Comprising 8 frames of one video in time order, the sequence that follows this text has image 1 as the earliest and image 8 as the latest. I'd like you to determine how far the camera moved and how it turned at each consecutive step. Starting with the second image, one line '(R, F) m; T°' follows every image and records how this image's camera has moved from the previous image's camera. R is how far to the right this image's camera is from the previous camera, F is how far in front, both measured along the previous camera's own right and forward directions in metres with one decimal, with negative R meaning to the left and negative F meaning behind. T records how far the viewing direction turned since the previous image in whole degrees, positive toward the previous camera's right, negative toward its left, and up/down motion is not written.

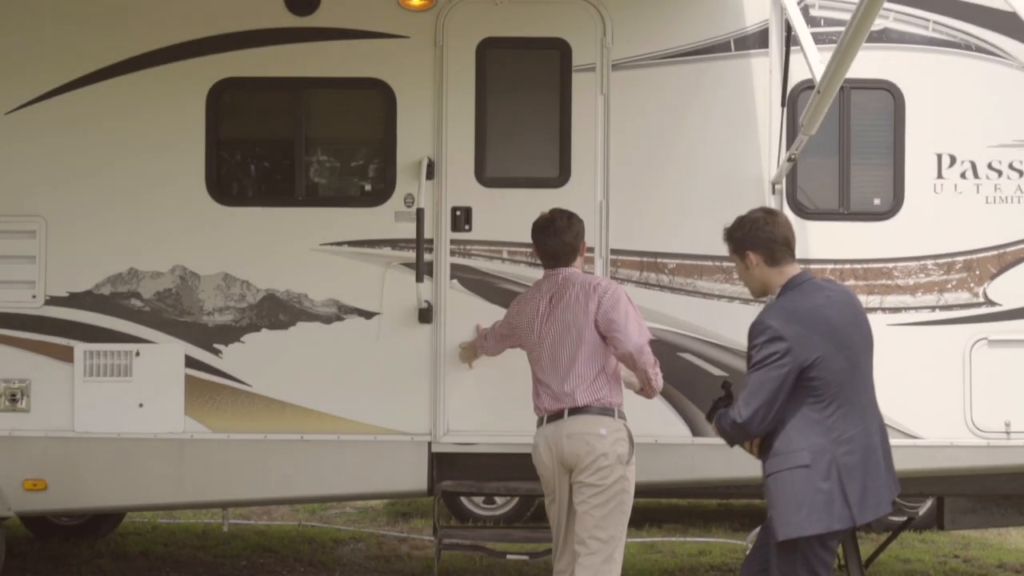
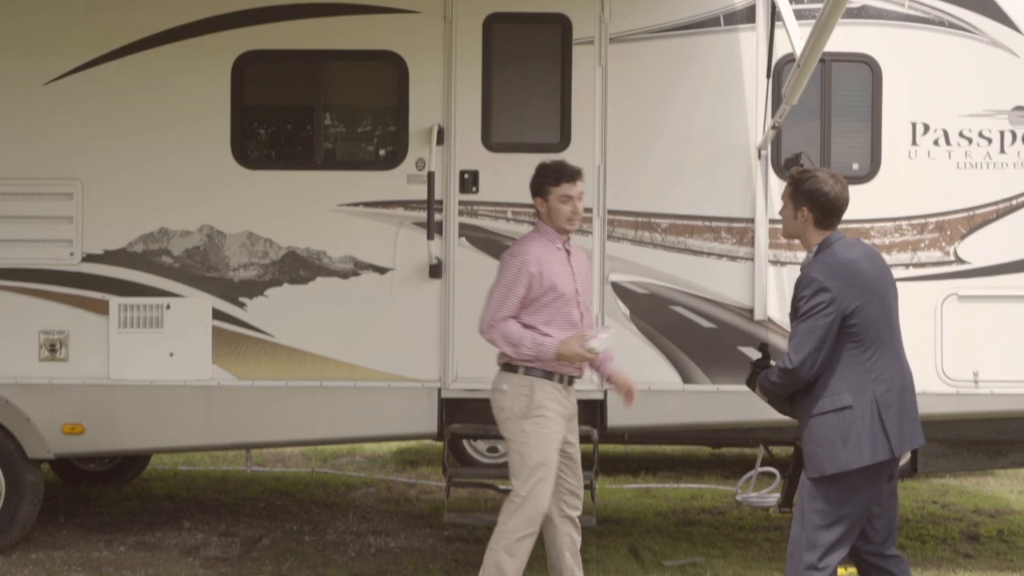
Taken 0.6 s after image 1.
(0.0, -0.4) m; 0°
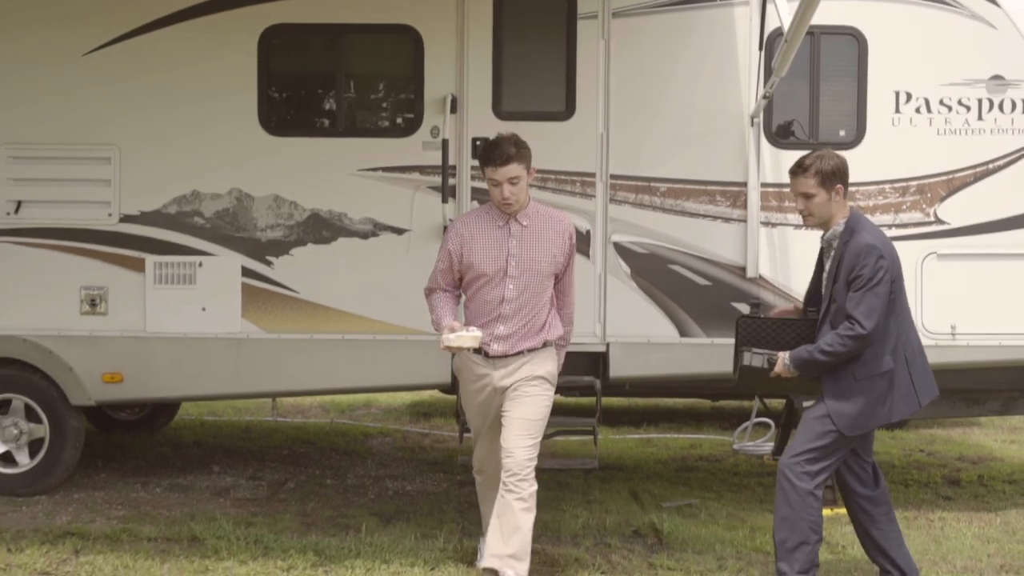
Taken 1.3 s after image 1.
(0.0, -0.4) m; 0°
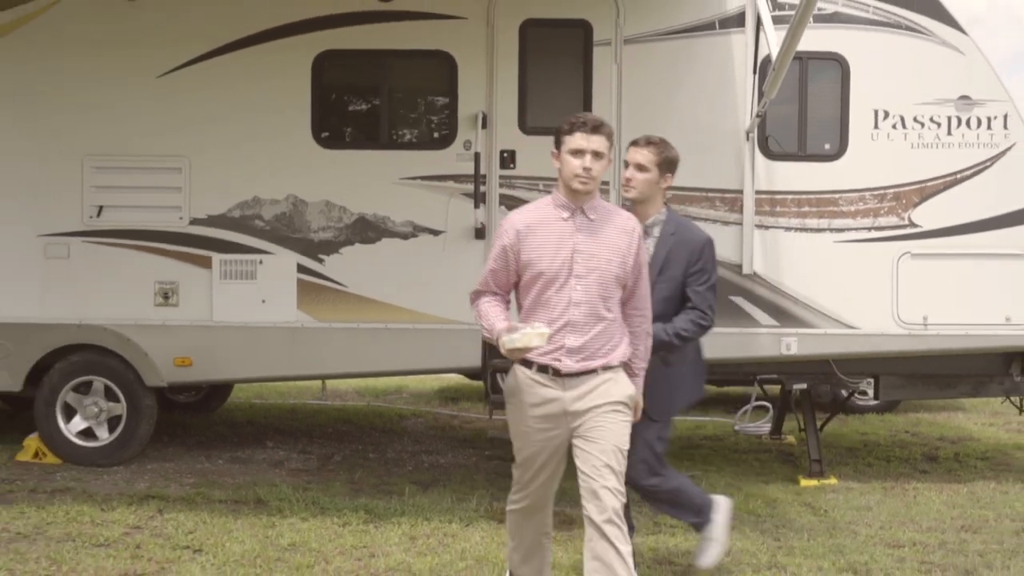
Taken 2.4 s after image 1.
(0.0, -0.8) m; -1°
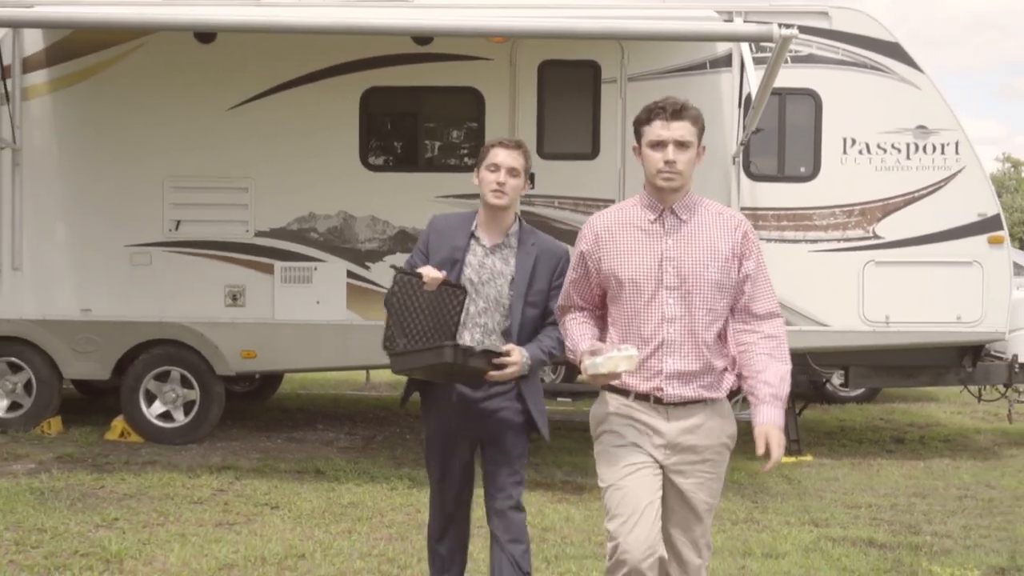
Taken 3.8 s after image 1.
(0.0, -1.1) m; 0°
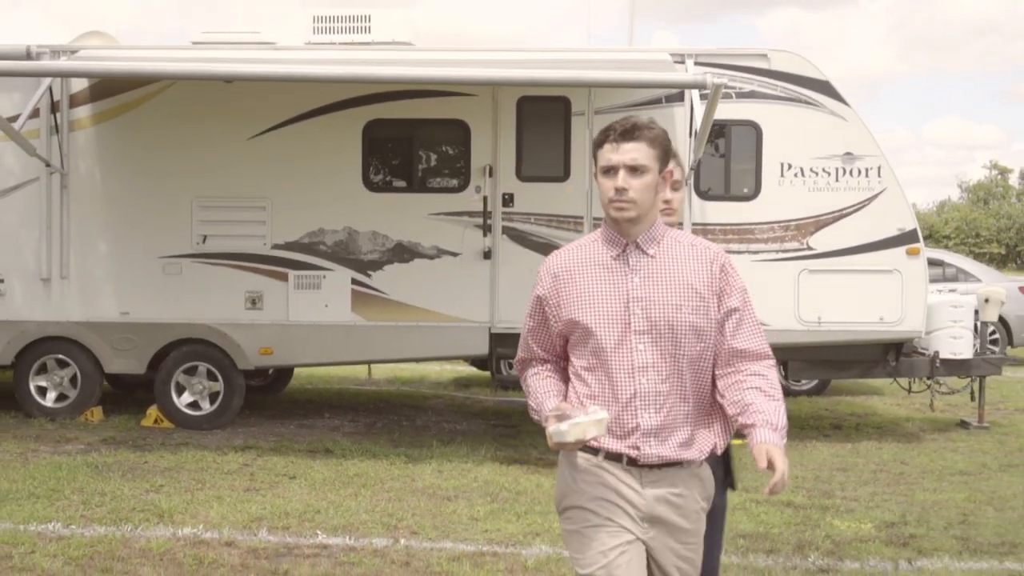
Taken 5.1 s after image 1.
(+0.1, -1.2) m; 0°
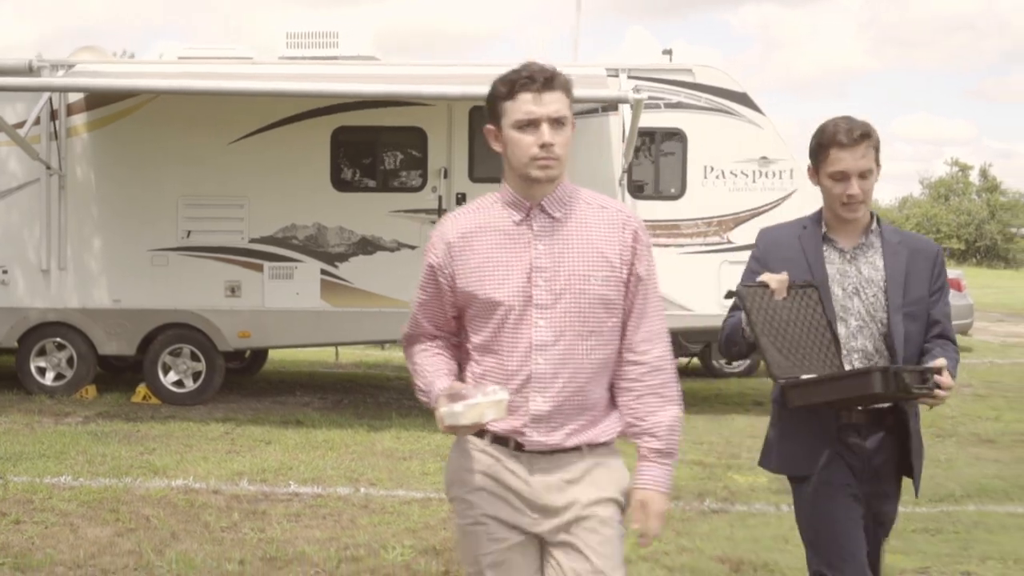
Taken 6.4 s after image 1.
(+0.1, -1.0) m; +1°
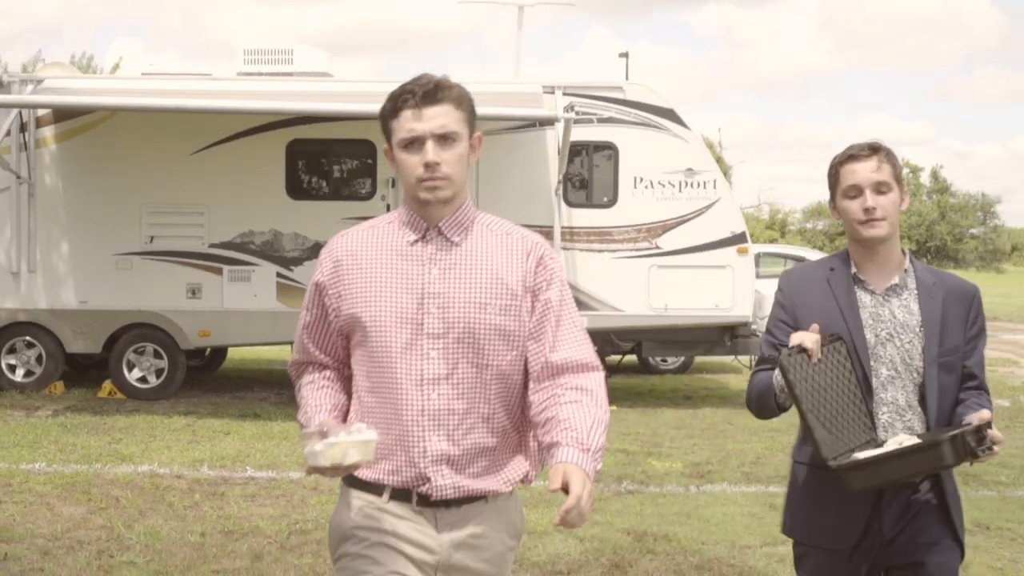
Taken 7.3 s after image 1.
(+0.1, -0.7) m; +2°
